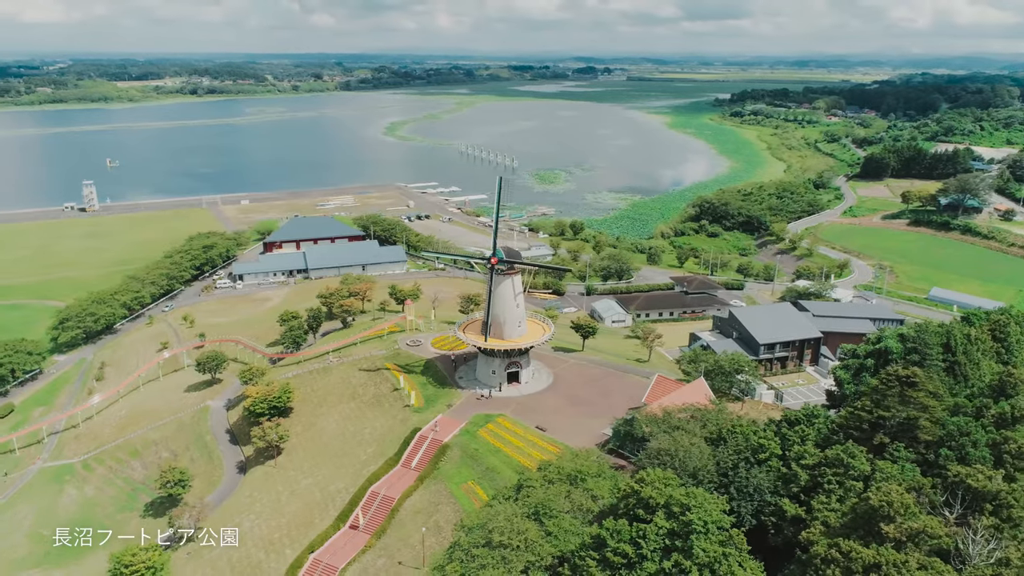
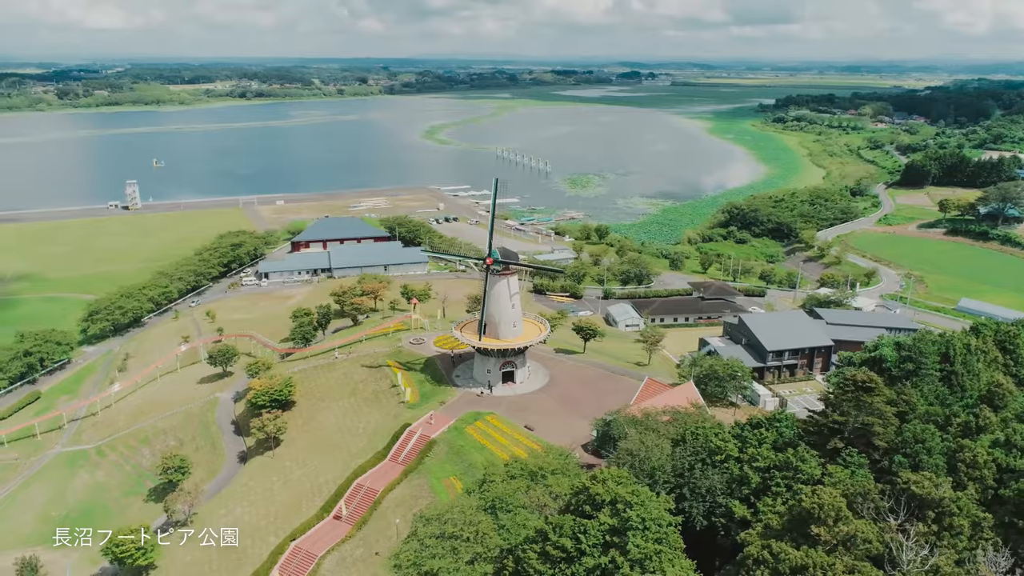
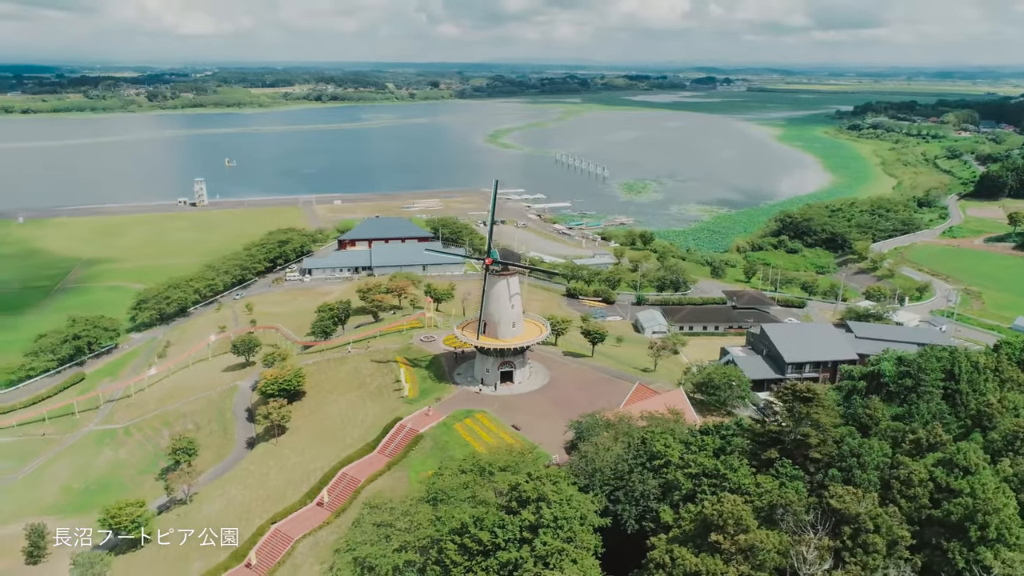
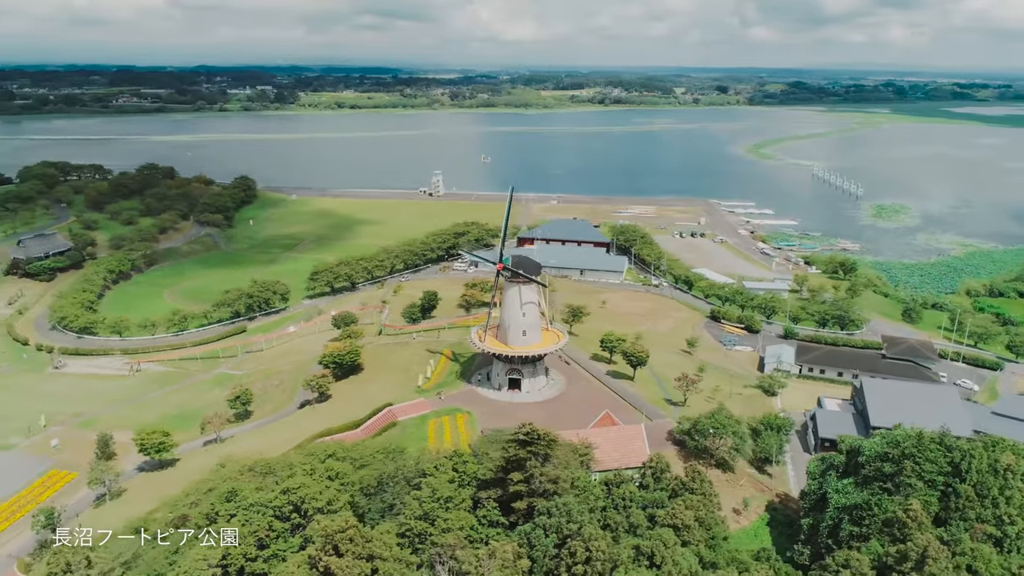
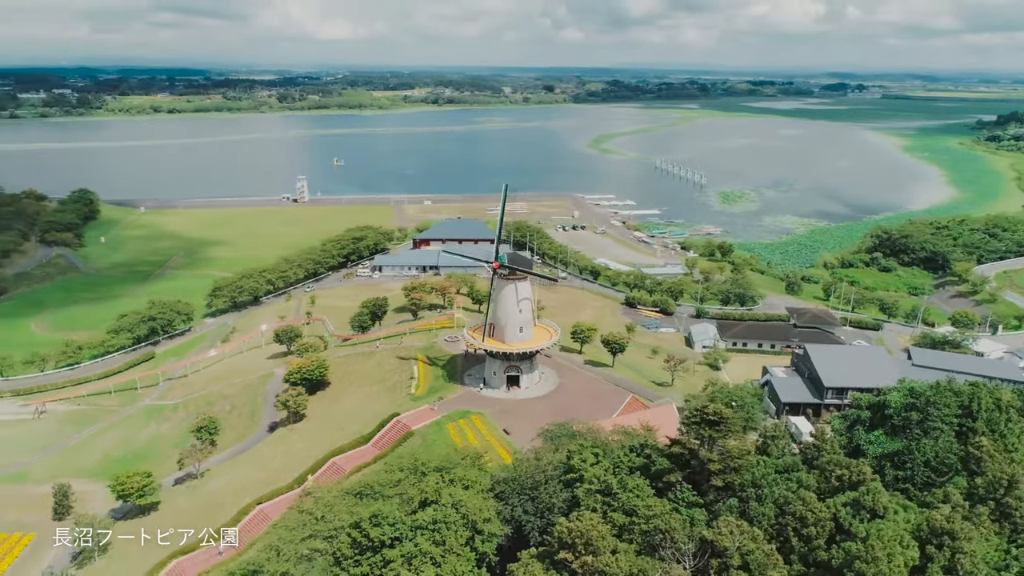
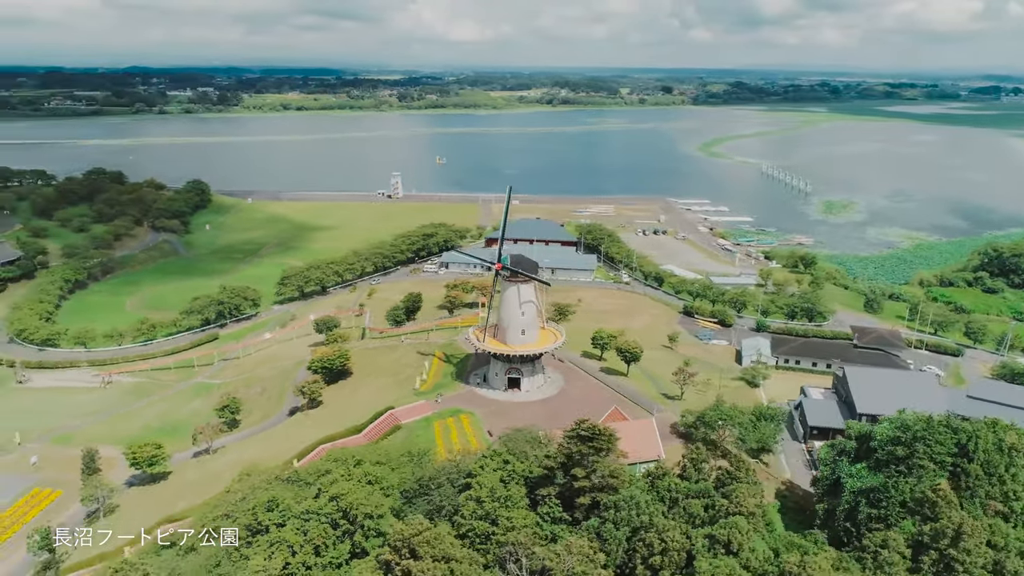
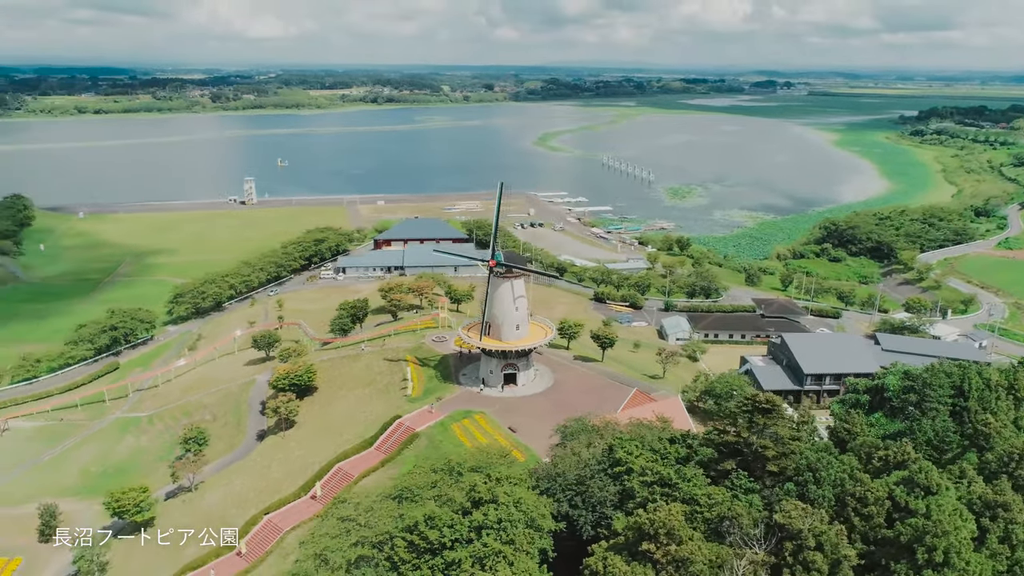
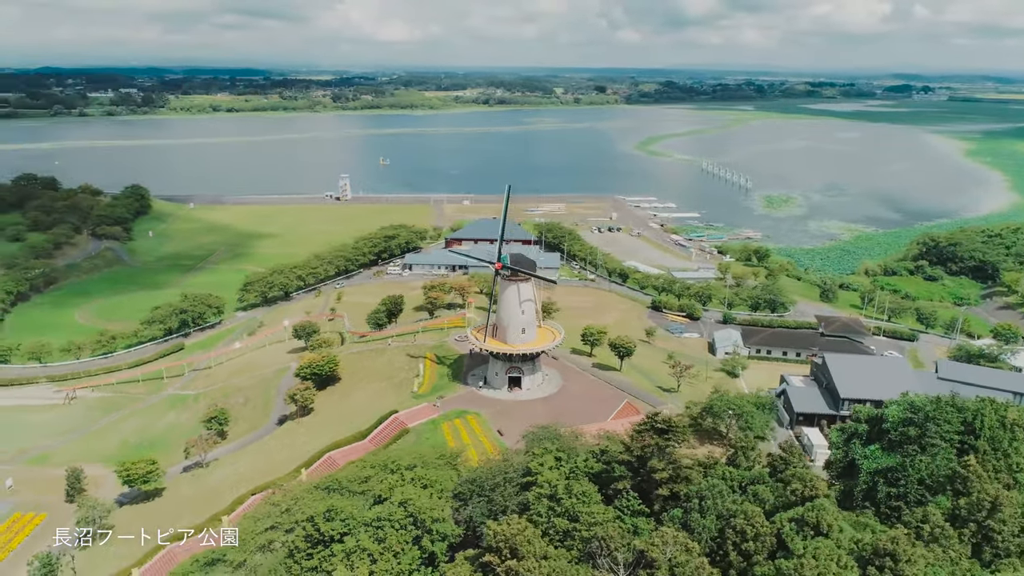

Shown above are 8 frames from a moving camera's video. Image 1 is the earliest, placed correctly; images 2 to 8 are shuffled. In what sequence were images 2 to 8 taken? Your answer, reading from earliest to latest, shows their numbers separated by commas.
2, 3, 7, 5, 8, 6, 4
